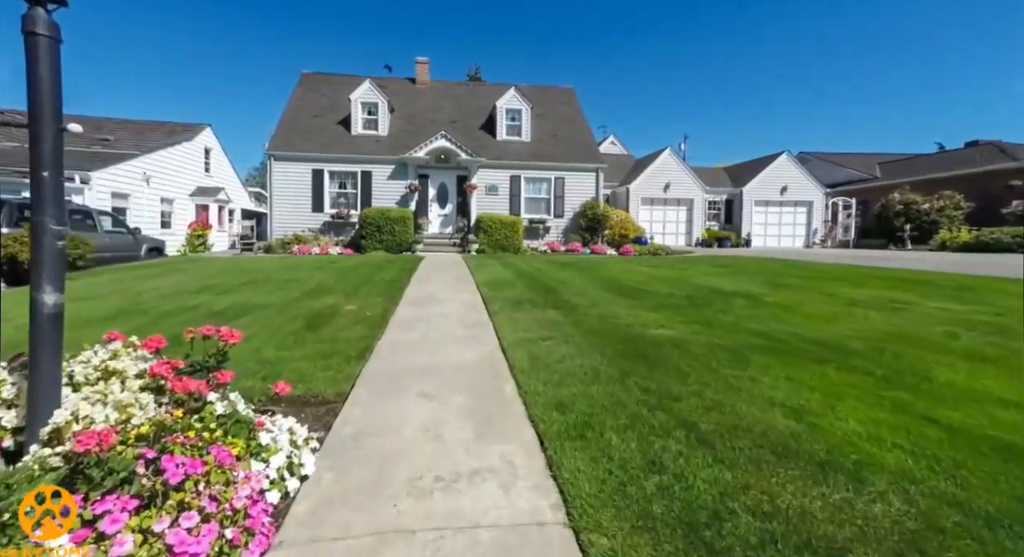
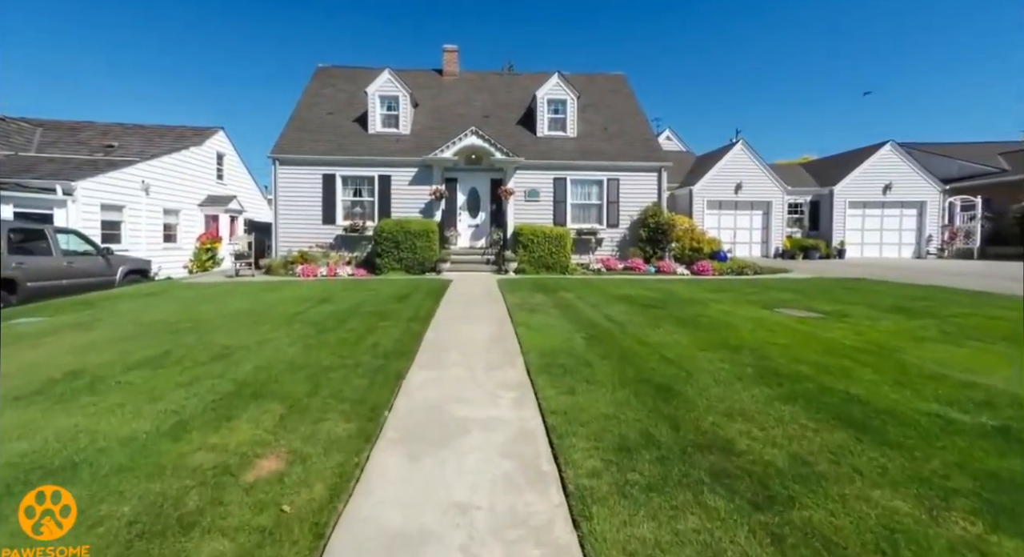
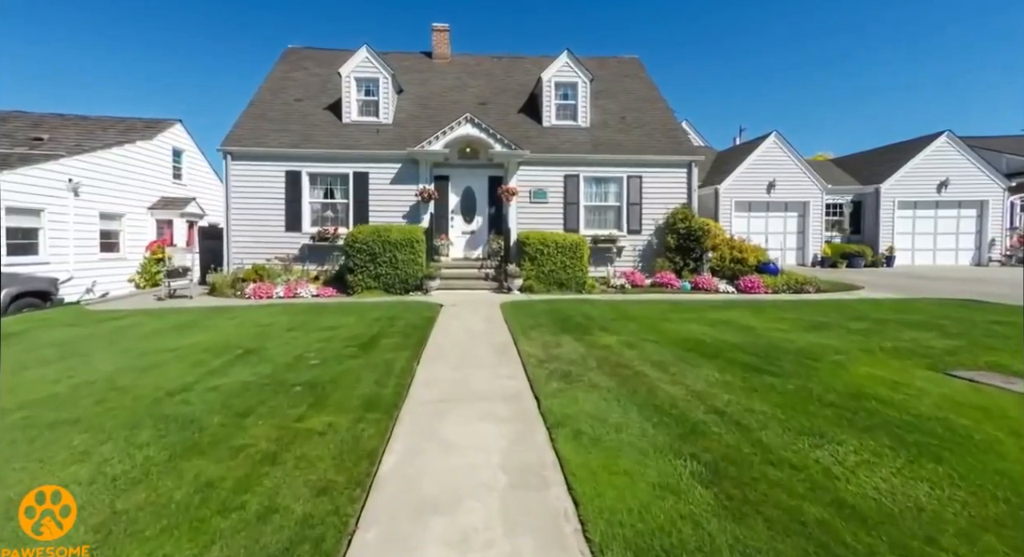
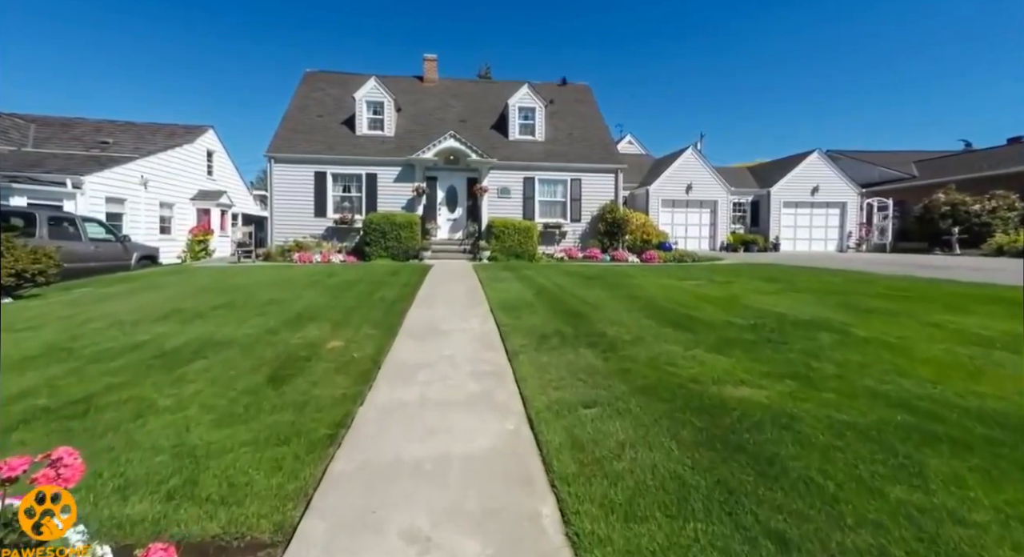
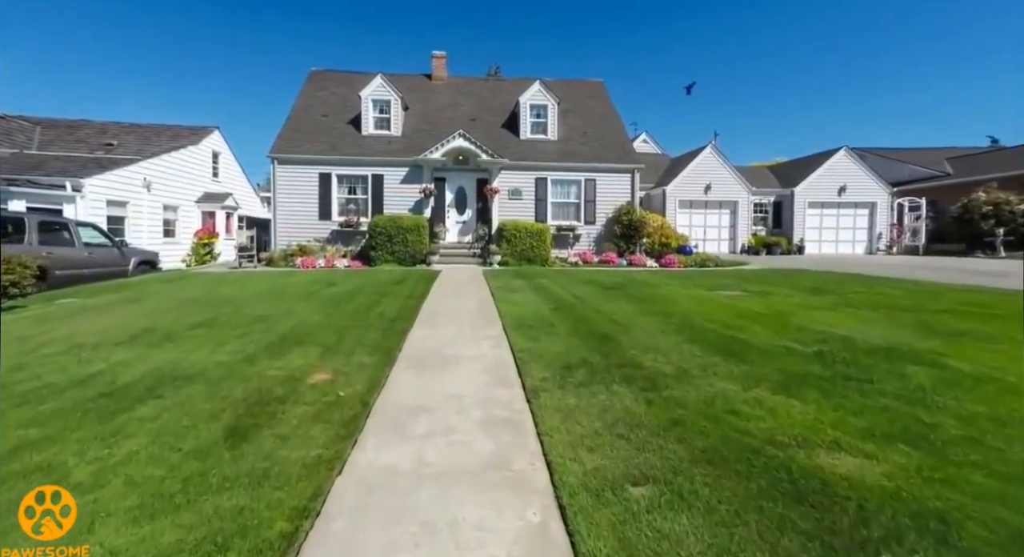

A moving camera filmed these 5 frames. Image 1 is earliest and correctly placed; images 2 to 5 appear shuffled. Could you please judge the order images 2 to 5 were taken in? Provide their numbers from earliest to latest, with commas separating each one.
4, 5, 2, 3
